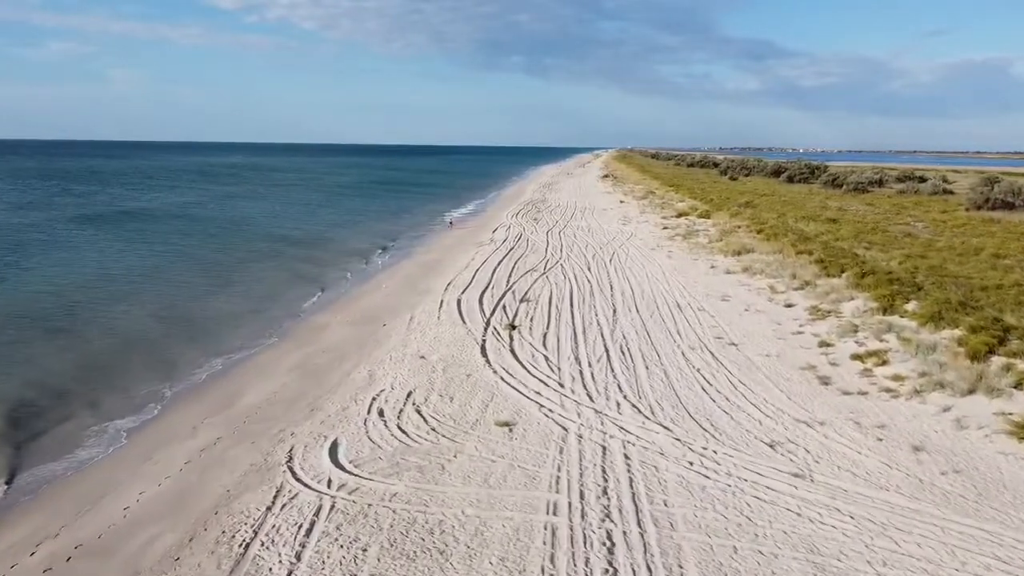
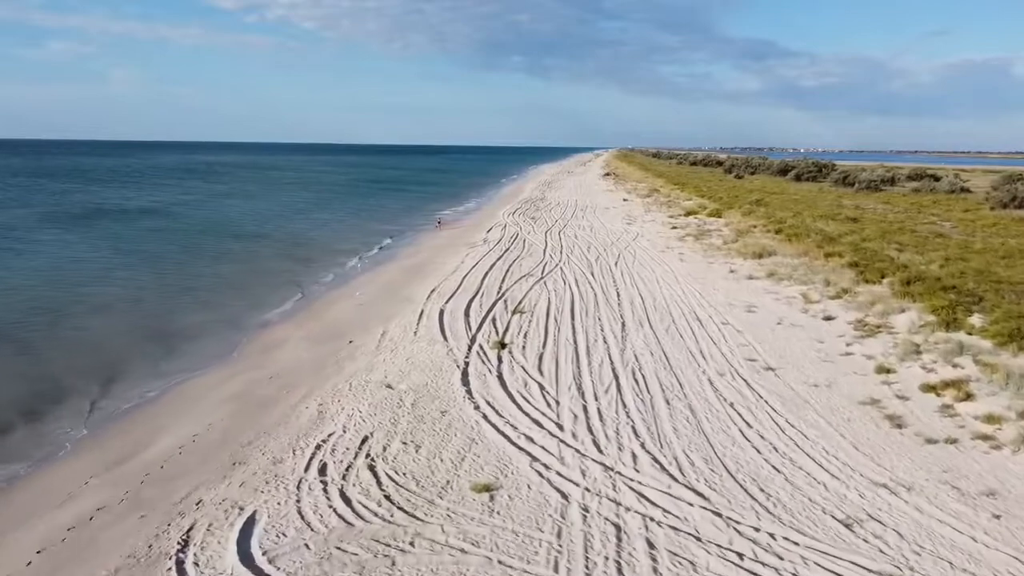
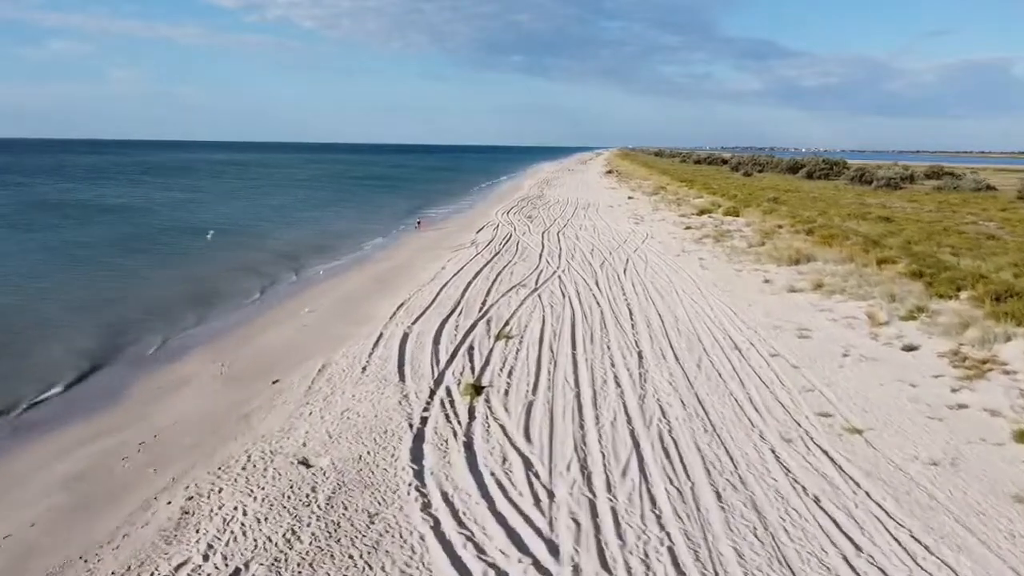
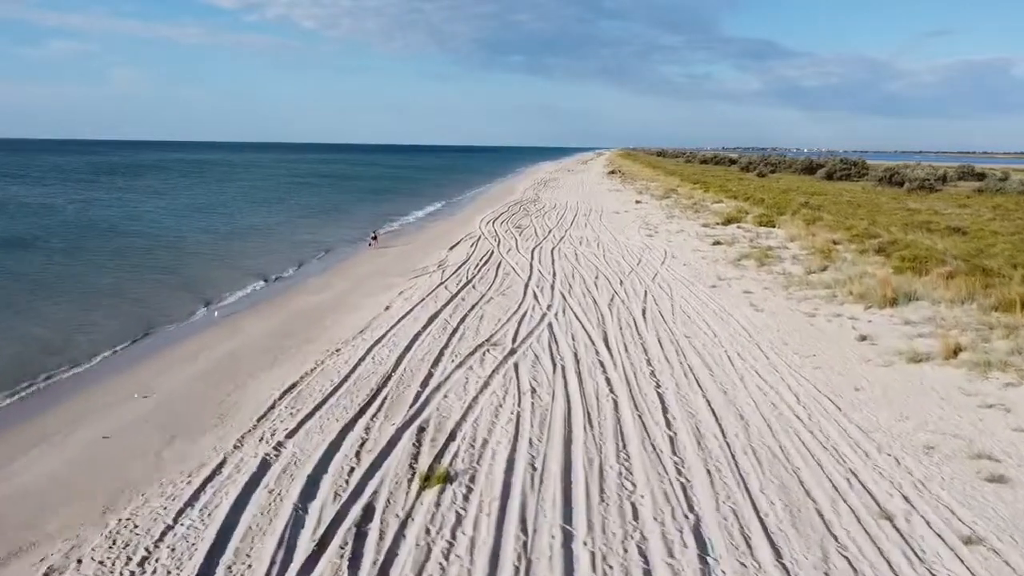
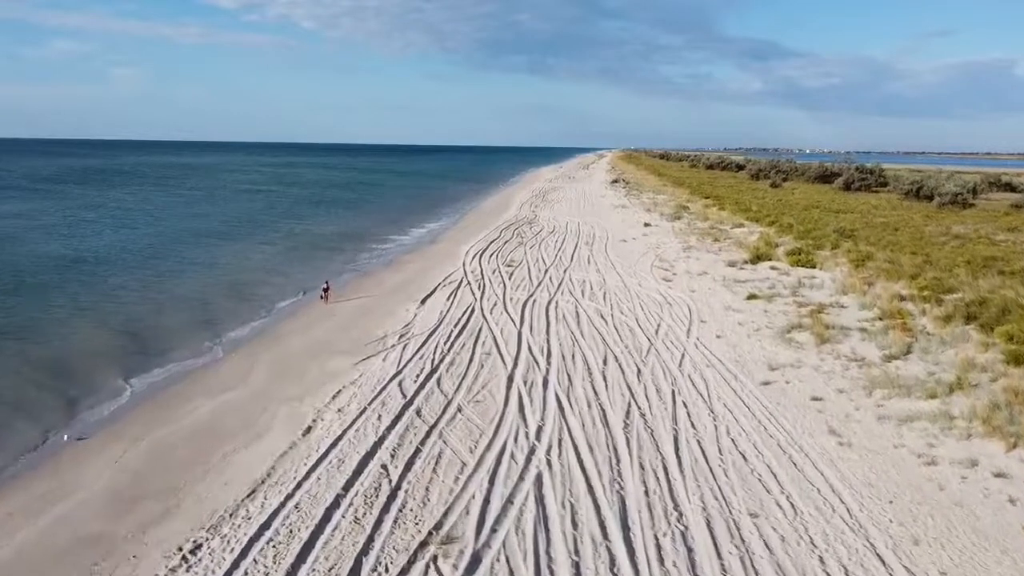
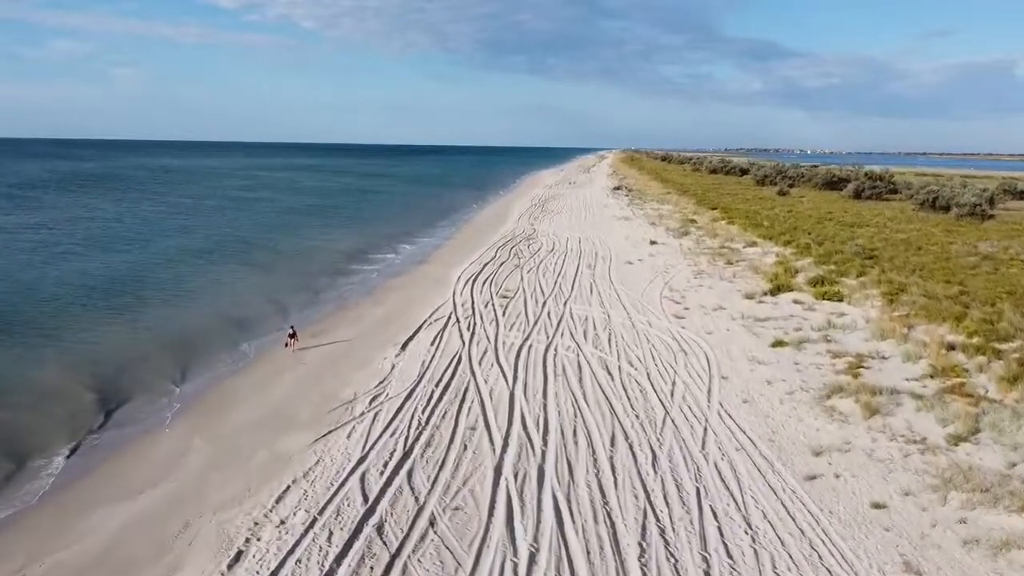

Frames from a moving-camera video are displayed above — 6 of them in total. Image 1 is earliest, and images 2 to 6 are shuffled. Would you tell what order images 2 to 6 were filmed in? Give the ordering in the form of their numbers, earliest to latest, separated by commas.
2, 3, 4, 5, 6
